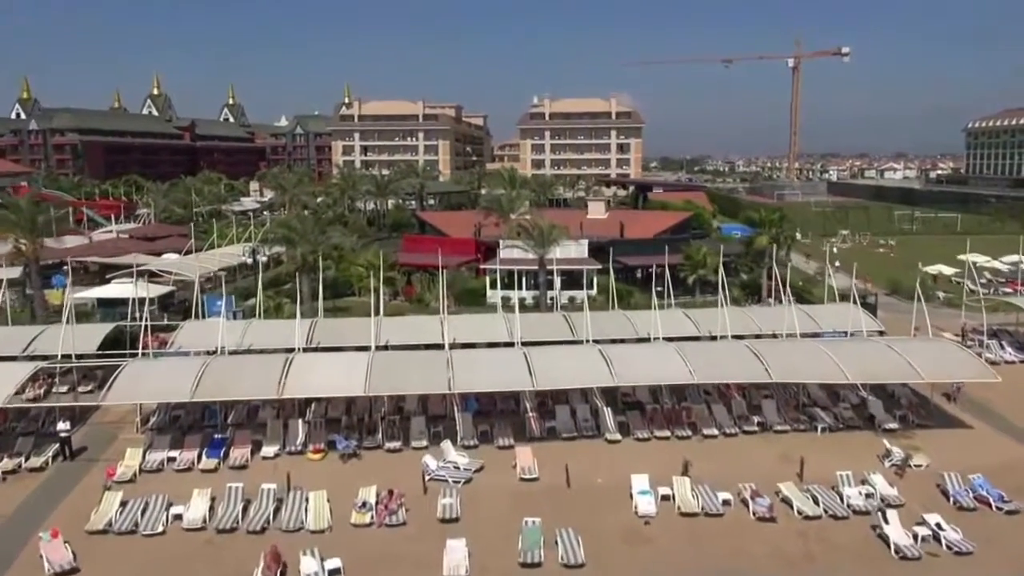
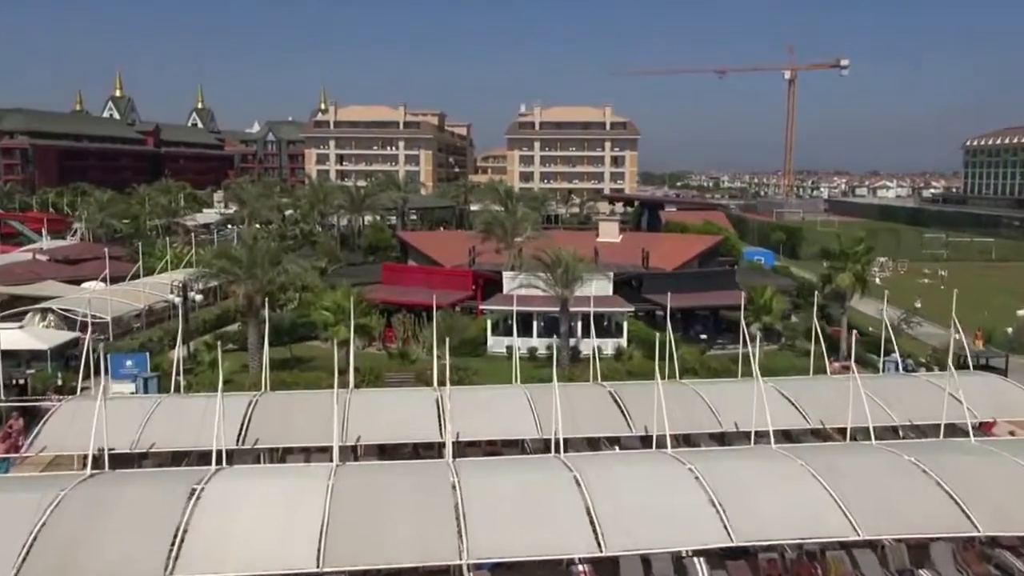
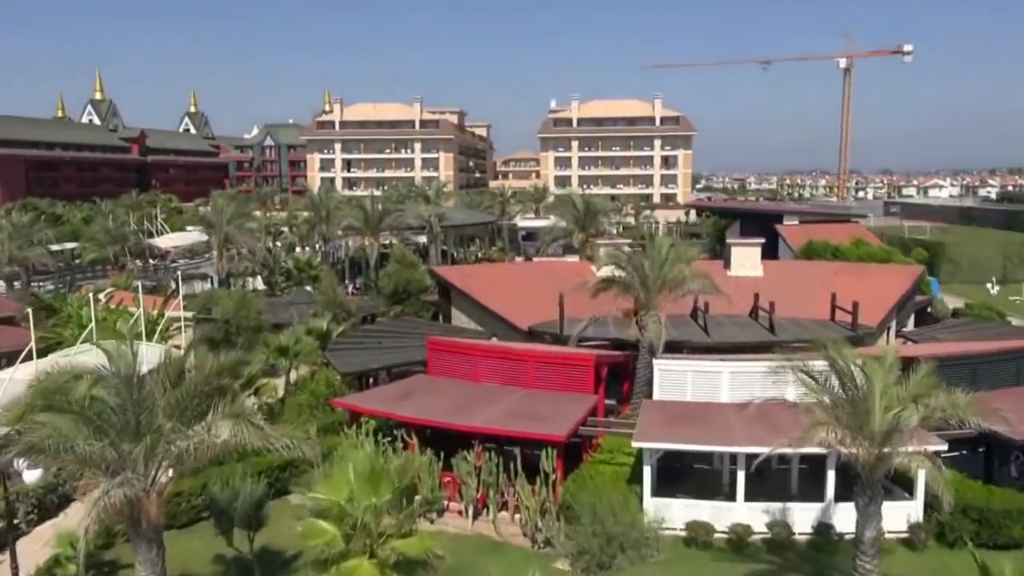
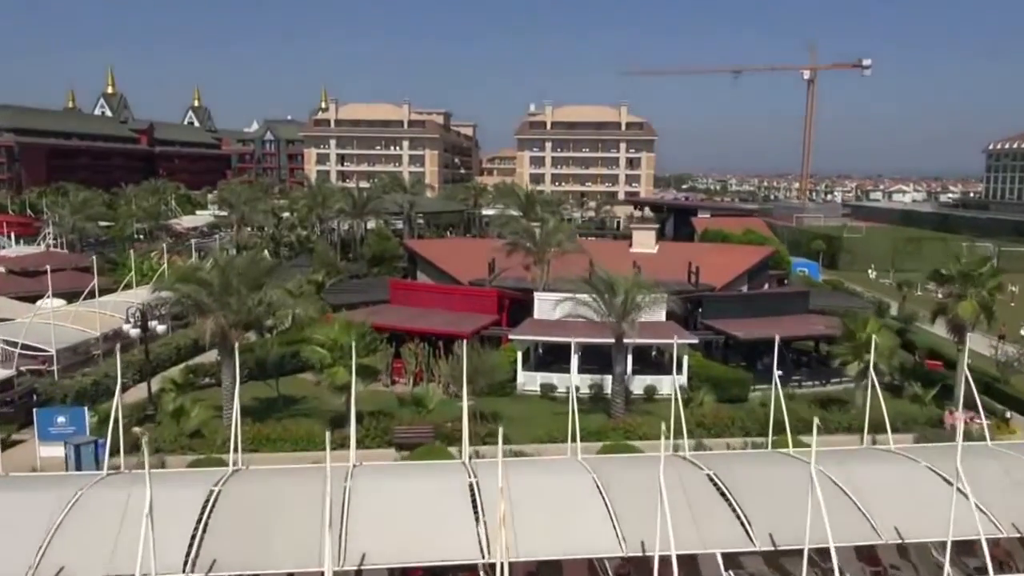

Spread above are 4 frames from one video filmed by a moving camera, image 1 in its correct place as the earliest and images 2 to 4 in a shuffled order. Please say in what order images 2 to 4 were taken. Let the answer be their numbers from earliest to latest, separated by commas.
2, 4, 3
